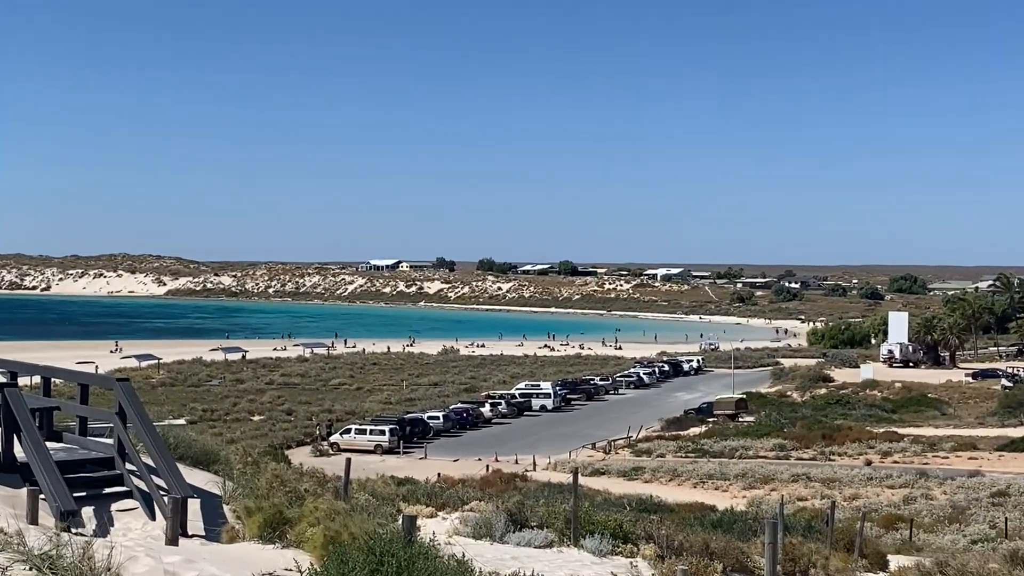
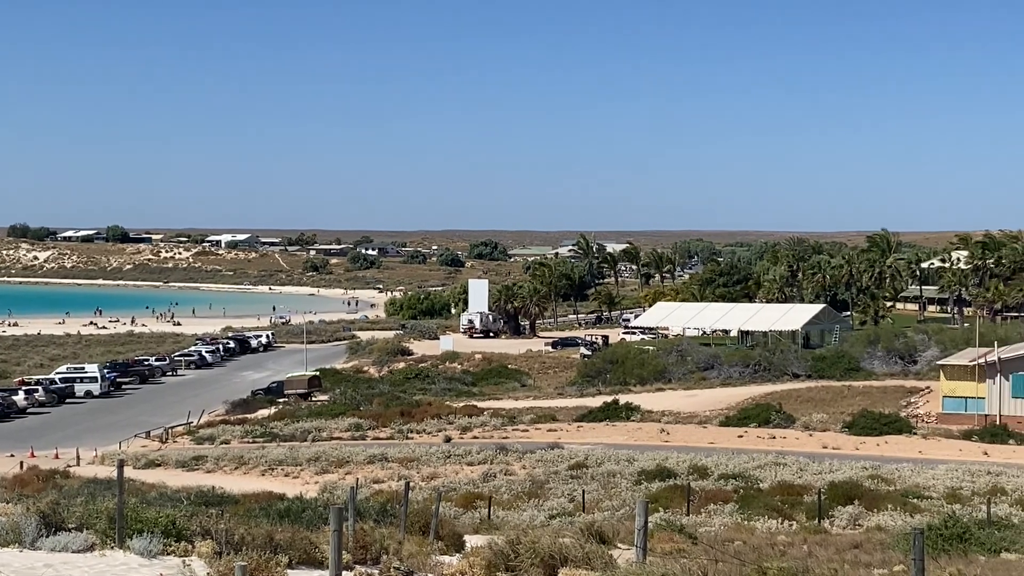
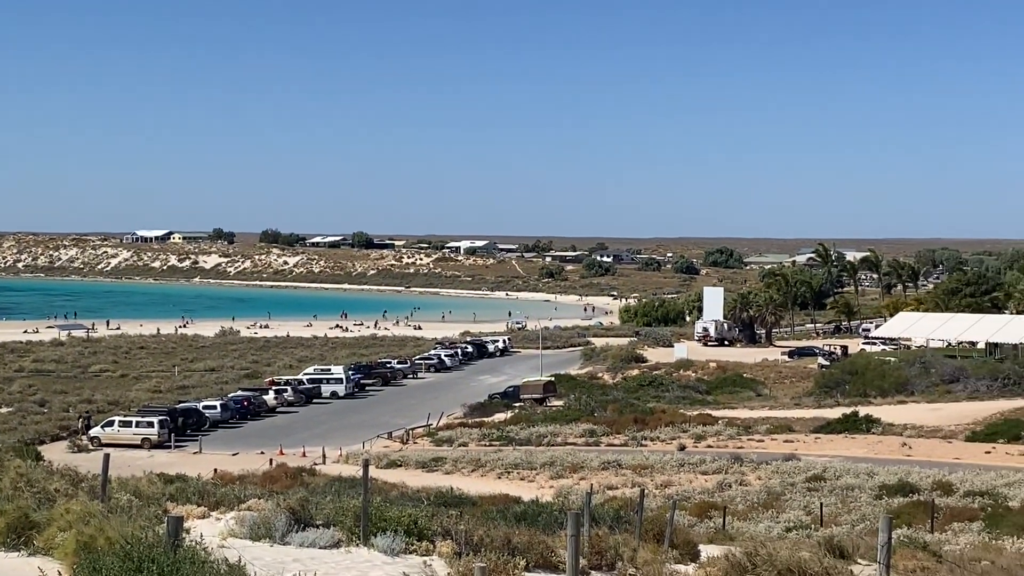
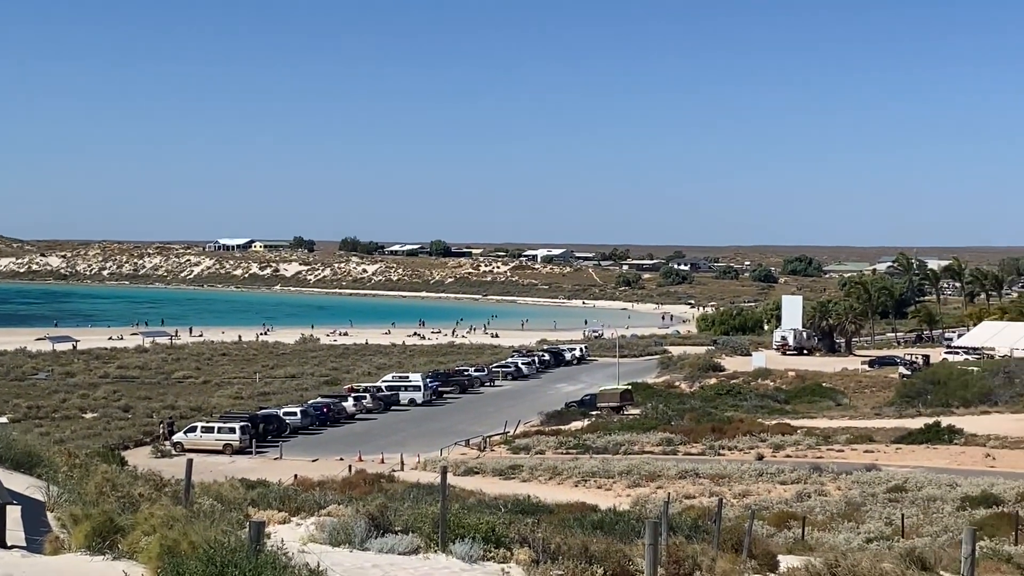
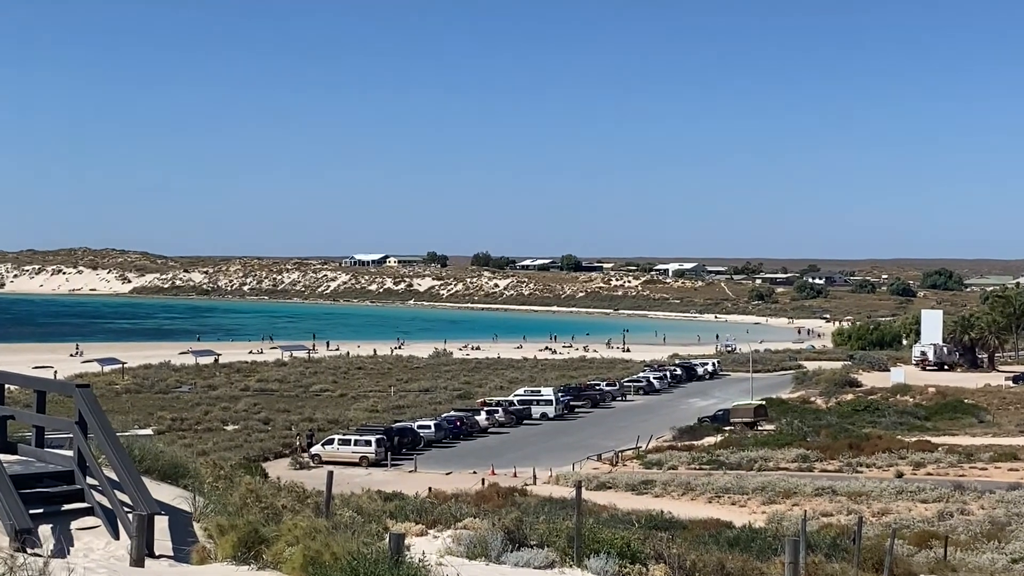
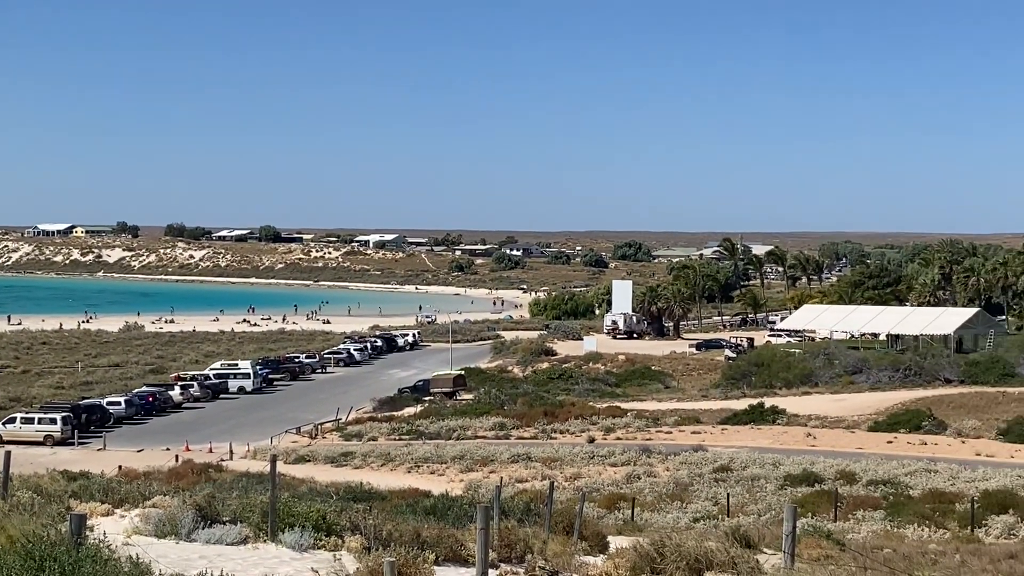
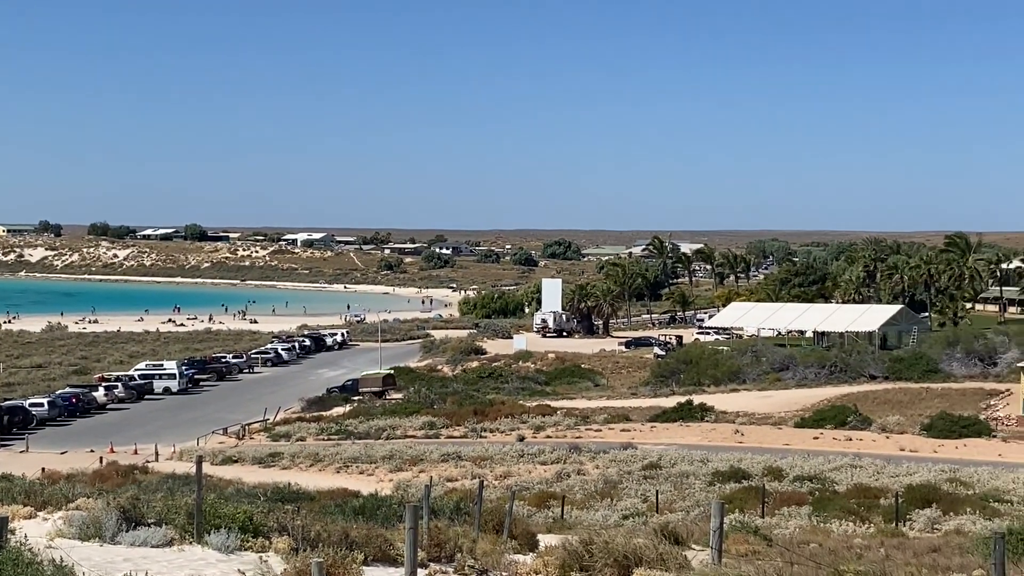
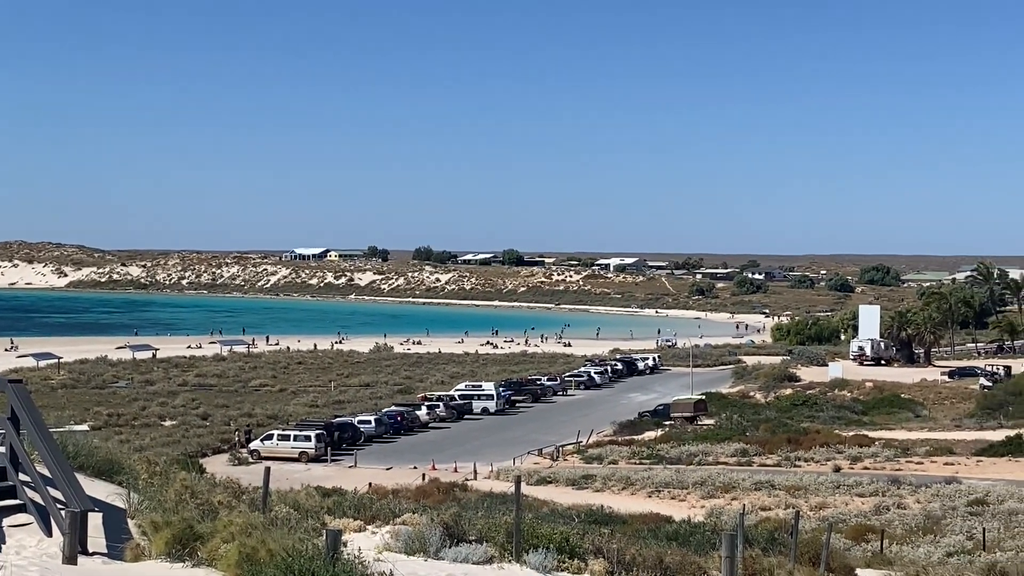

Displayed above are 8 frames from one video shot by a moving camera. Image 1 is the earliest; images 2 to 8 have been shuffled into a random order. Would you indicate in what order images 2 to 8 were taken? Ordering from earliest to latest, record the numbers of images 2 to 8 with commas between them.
5, 8, 4, 3, 6, 7, 2
